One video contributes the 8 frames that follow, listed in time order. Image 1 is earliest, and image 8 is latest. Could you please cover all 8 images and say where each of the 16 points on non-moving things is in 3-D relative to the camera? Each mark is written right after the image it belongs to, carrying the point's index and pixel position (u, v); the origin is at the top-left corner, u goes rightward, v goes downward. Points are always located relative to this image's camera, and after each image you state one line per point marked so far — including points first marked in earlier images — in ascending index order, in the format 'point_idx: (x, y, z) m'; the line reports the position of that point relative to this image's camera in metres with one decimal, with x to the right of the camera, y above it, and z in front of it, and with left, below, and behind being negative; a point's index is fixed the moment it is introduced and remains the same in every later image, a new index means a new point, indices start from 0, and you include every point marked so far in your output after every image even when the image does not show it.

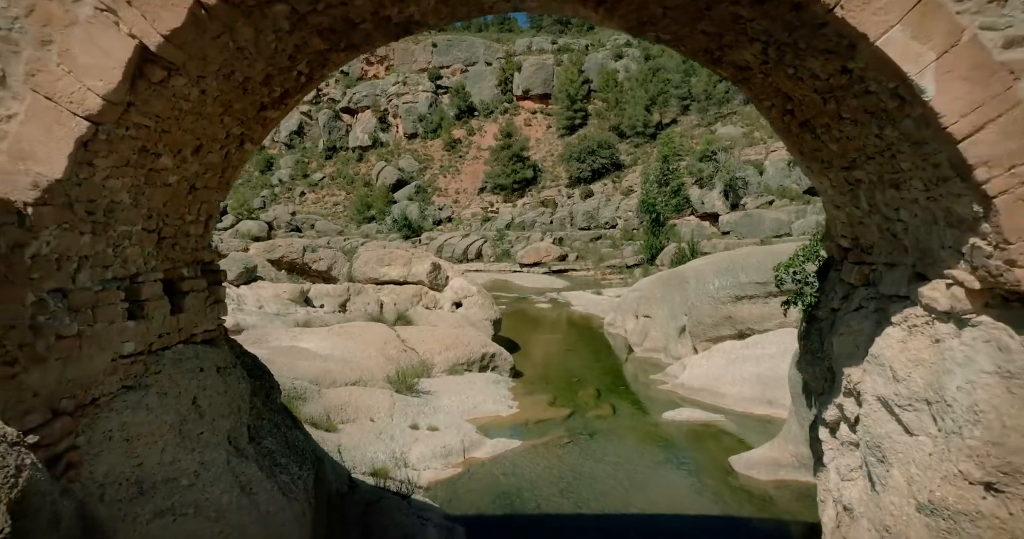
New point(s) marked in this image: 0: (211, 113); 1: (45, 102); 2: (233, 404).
0: (-1.5, +0.8, +3.0) m
1: (-1.7, +0.6, +2.1) m
2: (-1.6, -0.8, +3.4) m
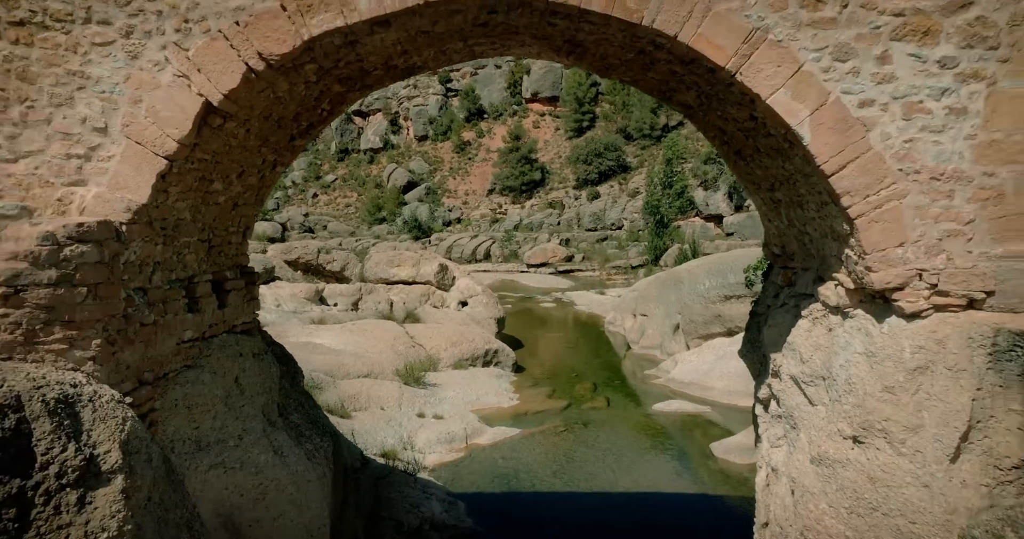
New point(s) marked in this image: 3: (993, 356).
0: (-1.6, +0.7, +3.7) m
1: (-1.8, +0.6, +2.8) m
2: (-1.7, -0.8, +4.2) m
3: (+2.0, -0.3, +2.5) m
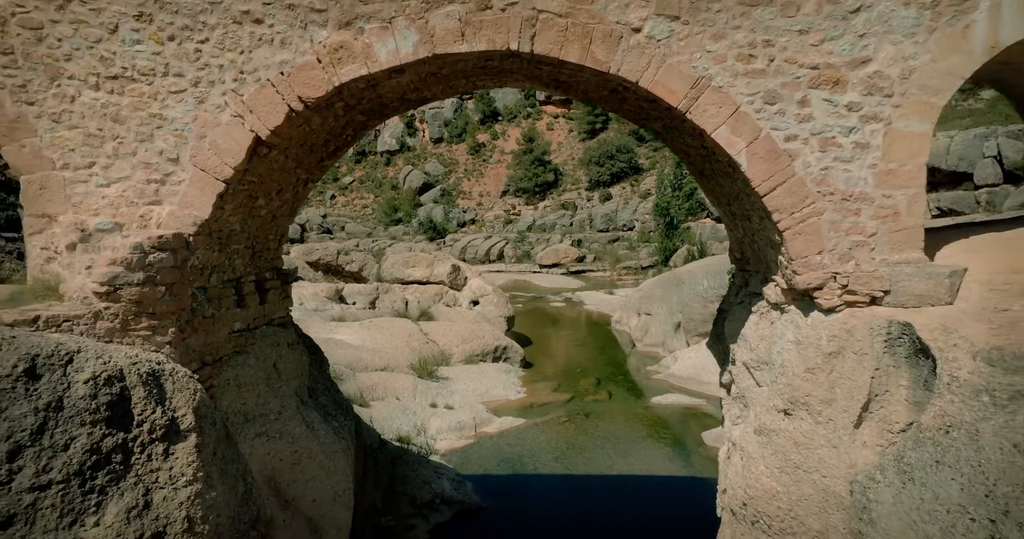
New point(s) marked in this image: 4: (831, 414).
0: (-1.6, +0.7, +4.4) m
1: (-1.8, +0.6, +3.5) m
2: (-1.7, -0.8, +4.9) m
3: (+1.9, -0.4, +3.1) m
4: (+1.7, -0.7, +3.1) m
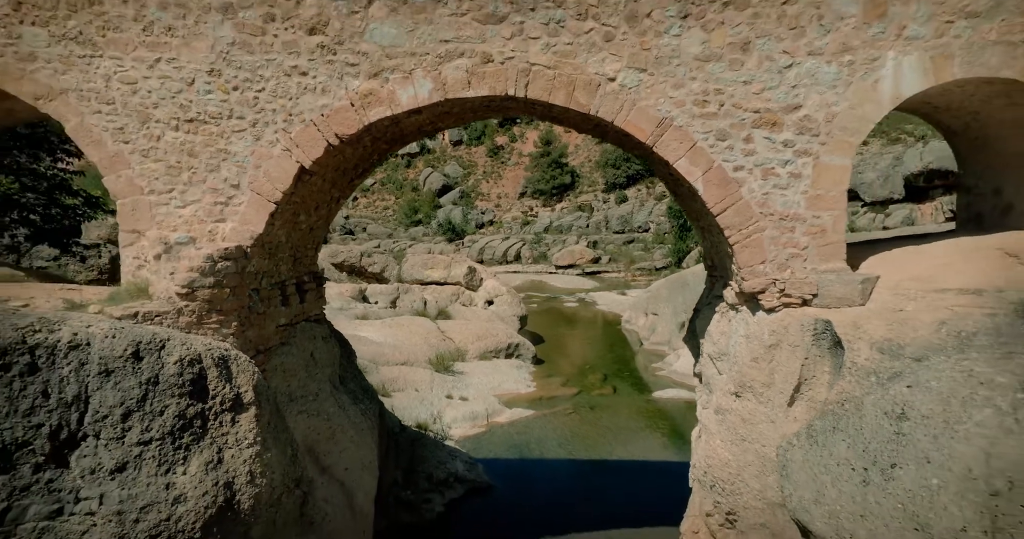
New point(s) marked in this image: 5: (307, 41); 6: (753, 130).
0: (-1.6, +0.7, +5.2) m
1: (-1.8, +0.5, +4.4) m
2: (-1.7, -0.8, +5.7) m
3: (+1.9, -0.4, +3.8) m
4: (+1.7, -0.8, +3.8) m
5: (-1.4, +1.6, +4.2) m
6: (+1.6, +0.9, +4.0) m
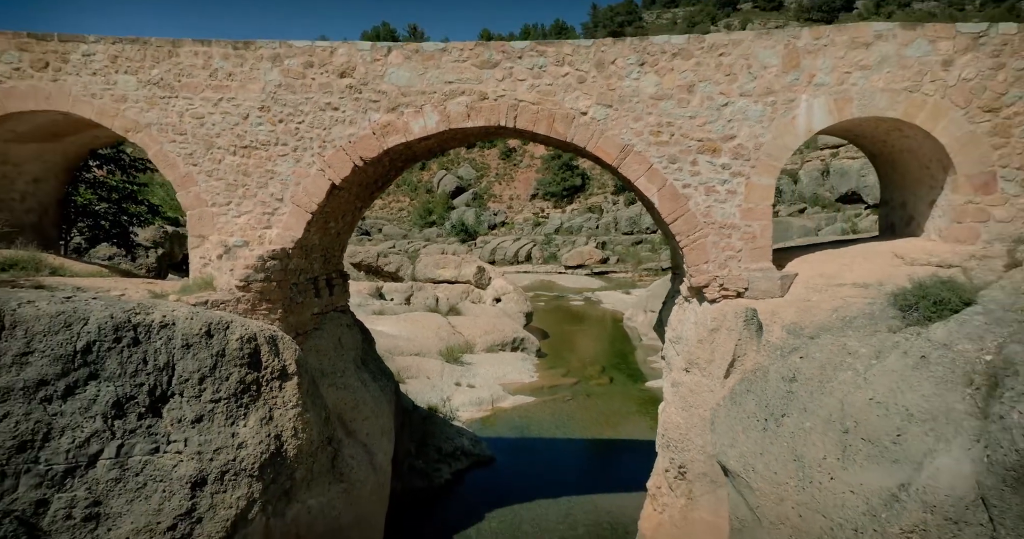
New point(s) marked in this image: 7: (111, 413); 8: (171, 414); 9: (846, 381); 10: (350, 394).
0: (-1.6, +0.7, +6.3) m
1: (-1.9, +0.6, +5.4) m
2: (-1.7, -0.8, +6.7) m
3: (+1.8, -0.4, +4.8) m
4: (+1.6, -0.8, +4.8) m
5: (-1.5, +1.6, +5.2) m
6: (+1.5, +0.9, +4.9) m
7: (-2.5, -0.9, +3.7) m
8: (-2.2, -1.0, +4.0) m
9: (+2.0, -0.7, +3.7) m
10: (-1.6, -1.2, +6.1) m
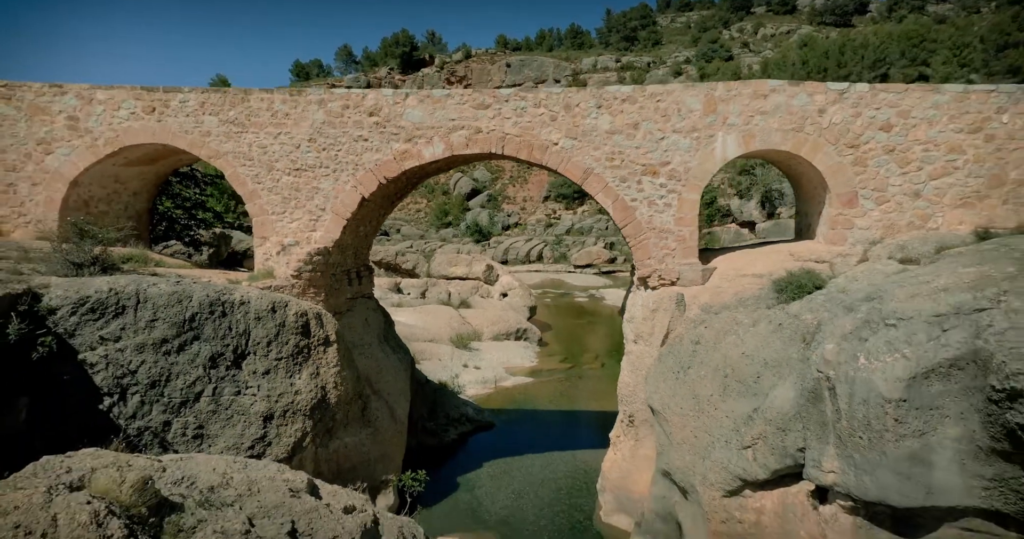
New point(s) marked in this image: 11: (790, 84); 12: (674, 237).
0: (-1.7, +0.8, +7.9) m
1: (-2.0, +0.6, +7.0) m
2: (-1.8, -0.7, +8.3) m
3: (+1.7, -0.3, +6.3) m
4: (+1.4, -0.7, +6.3) m
5: (-1.6, +1.7, +6.8) m
6: (+1.4, +1.0, +6.4) m
7: (-2.7, -0.8, +5.4) m
8: (-2.4, -0.9, +5.6) m
9: (+1.9, -0.6, +5.2) m
10: (-1.7, -1.2, +7.7) m
11: (+2.7, +1.8, +5.9) m
12: (+1.7, +0.3, +6.4) m
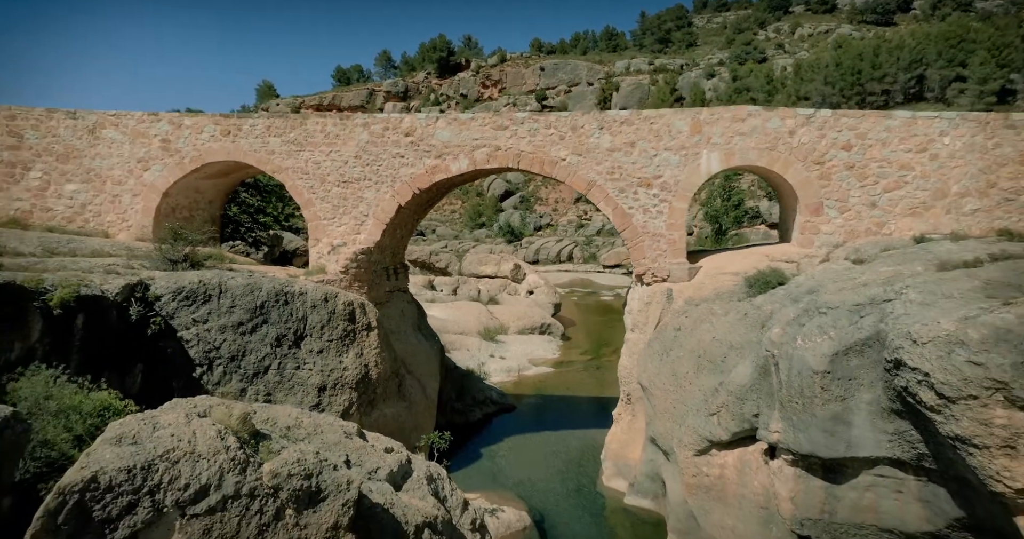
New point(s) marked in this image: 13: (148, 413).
0: (-1.5, +0.8, +9.1) m
1: (-1.8, +0.7, +8.2) m
2: (-1.5, -0.7, +9.5) m
3: (+1.8, -0.3, +7.3) m
4: (+1.6, -0.7, +7.3) m
5: (-1.4, +1.7, +8.0) m
6: (+1.5, +1.0, +7.4) m
7: (-2.6, -0.8, +6.6) m
8: (-2.3, -0.8, +6.8) m
9: (+2.0, -0.6, +6.2) m
10: (-1.5, -1.1, +8.9) m
11: (+2.8, +1.8, +6.8) m
12: (+1.9, +0.4, +7.4) m
13: (-2.3, -0.9, +3.8) m
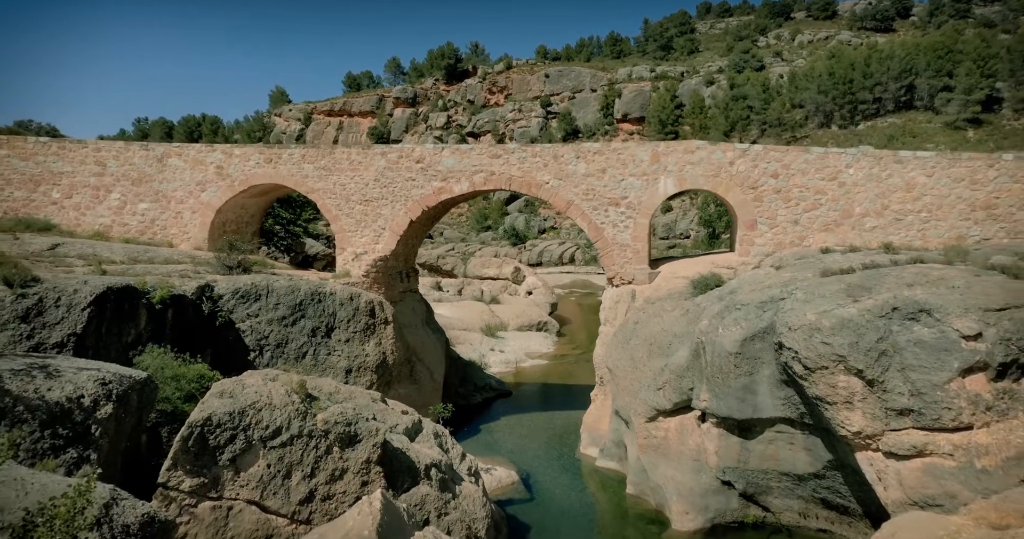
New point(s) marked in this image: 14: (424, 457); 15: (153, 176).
0: (-1.6, +0.7, +10.6) m
1: (-1.9, +0.6, +9.8) m
2: (-1.6, -0.8, +11.1) m
3: (+1.7, -0.4, +8.8) m
4: (+1.5, -0.8, +8.8) m
5: (-1.5, +1.6, +9.6) m
6: (+1.4, +0.9, +9.0) m
7: (-2.7, -0.9, +8.2) m
8: (-2.4, -0.9, +8.4) m
9: (+1.8, -0.7, +7.7) m
10: (-1.6, -1.2, +10.4) m
11: (+2.7, +1.7, +8.3) m
12: (+1.8, +0.3, +9.0) m
13: (-2.4, -1.0, +5.4) m
14: (-0.9, -1.8, +6.0) m
15: (-5.6, +1.5, +9.6) m
